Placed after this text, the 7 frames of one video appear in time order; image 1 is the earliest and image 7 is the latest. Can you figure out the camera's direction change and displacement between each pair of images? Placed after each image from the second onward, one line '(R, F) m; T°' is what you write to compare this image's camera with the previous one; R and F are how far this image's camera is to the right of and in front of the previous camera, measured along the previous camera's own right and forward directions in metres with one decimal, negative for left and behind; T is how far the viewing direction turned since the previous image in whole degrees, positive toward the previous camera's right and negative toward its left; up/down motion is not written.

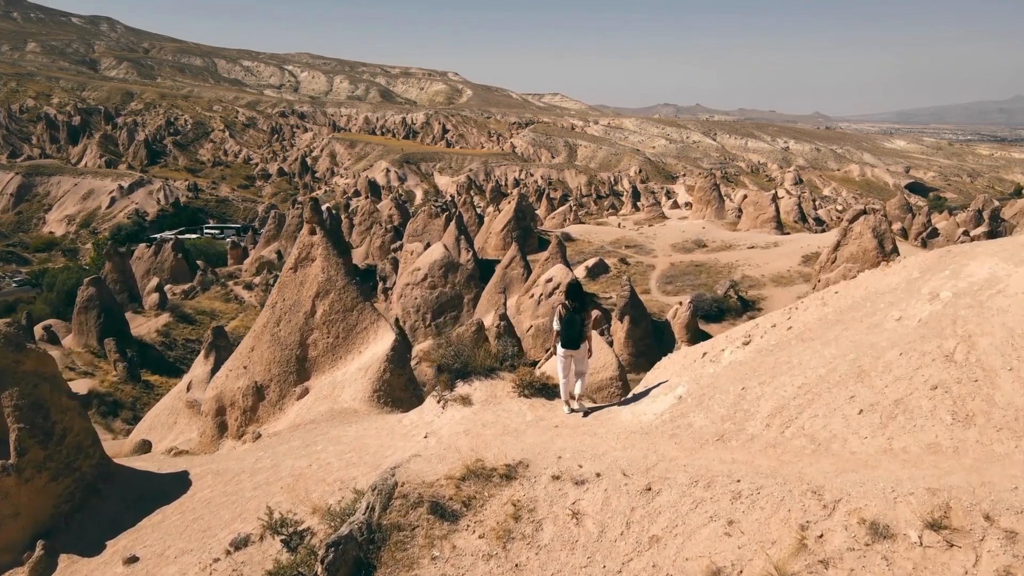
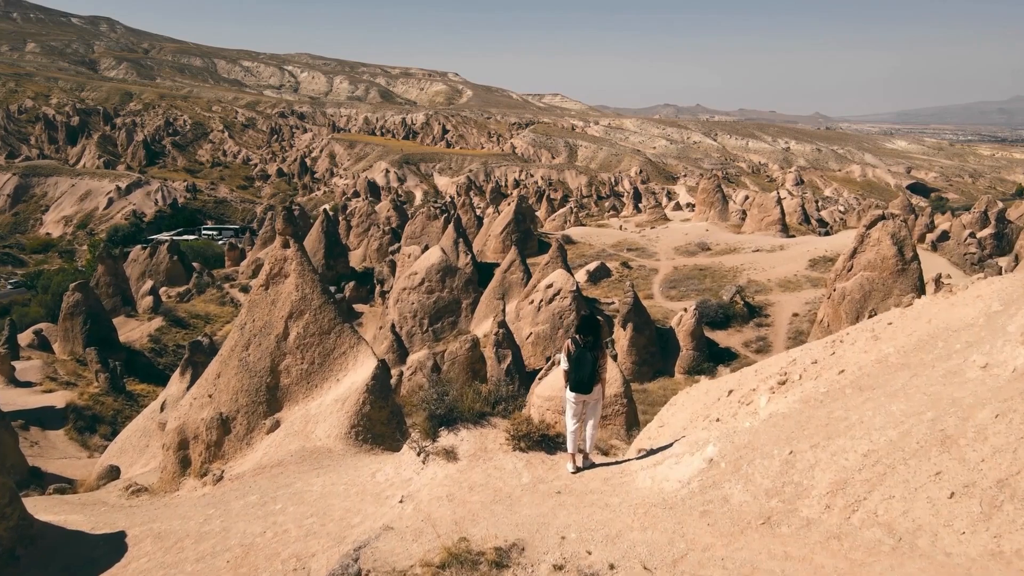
(0.0, +0.8) m; 0°
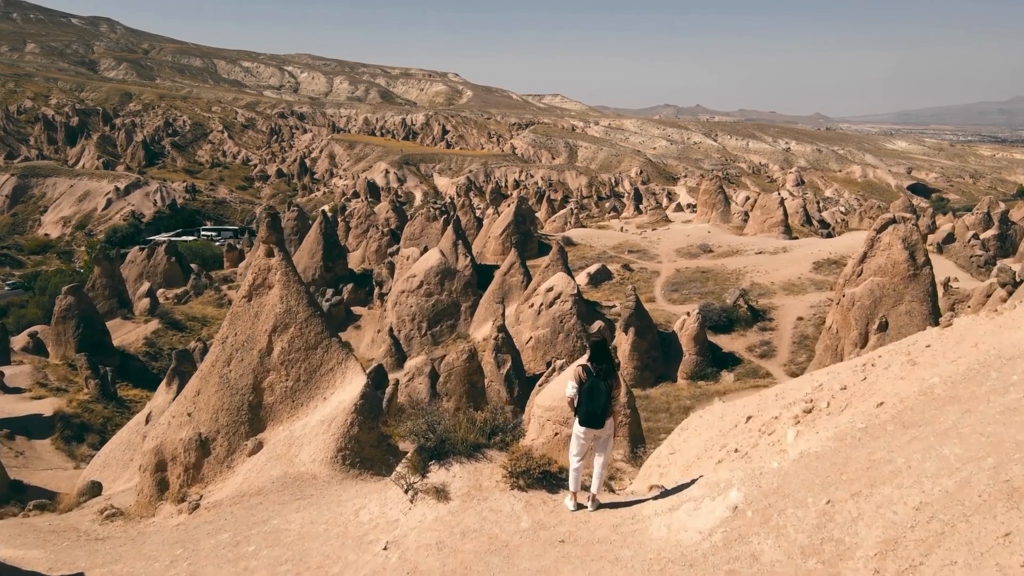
(0.0, +0.4) m; 0°
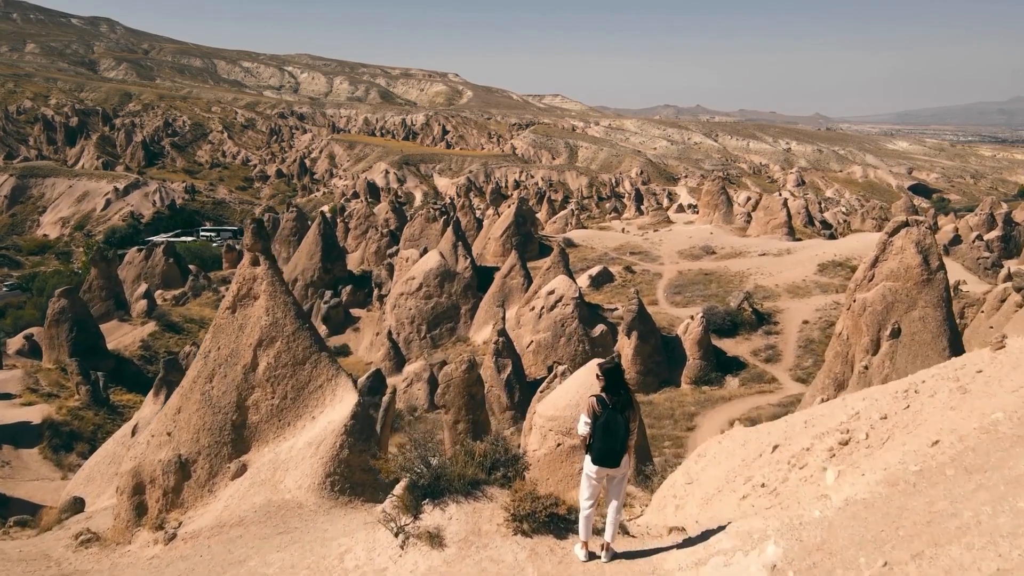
(0.0, +0.4) m; 0°
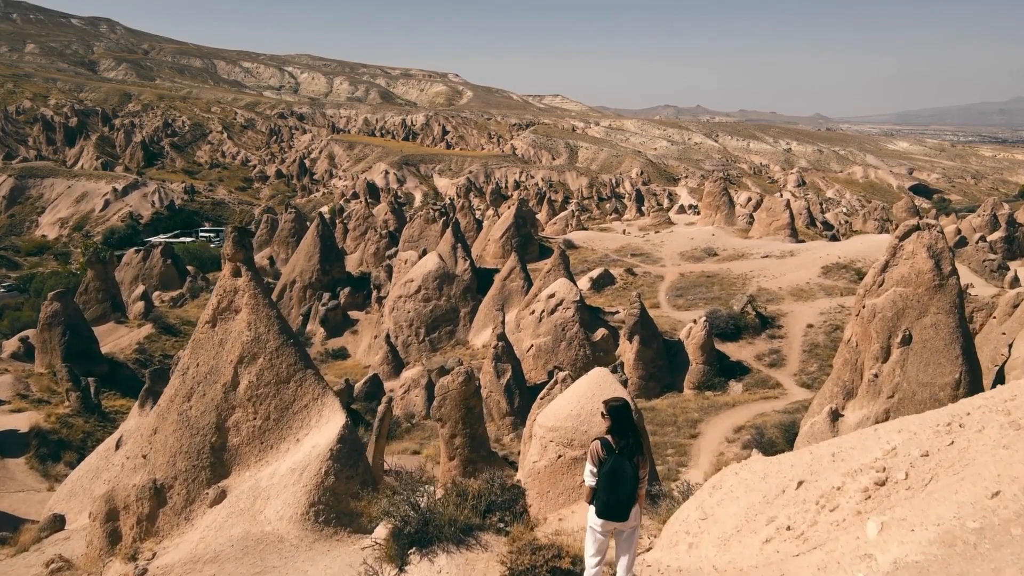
(0.0, +0.4) m; 0°
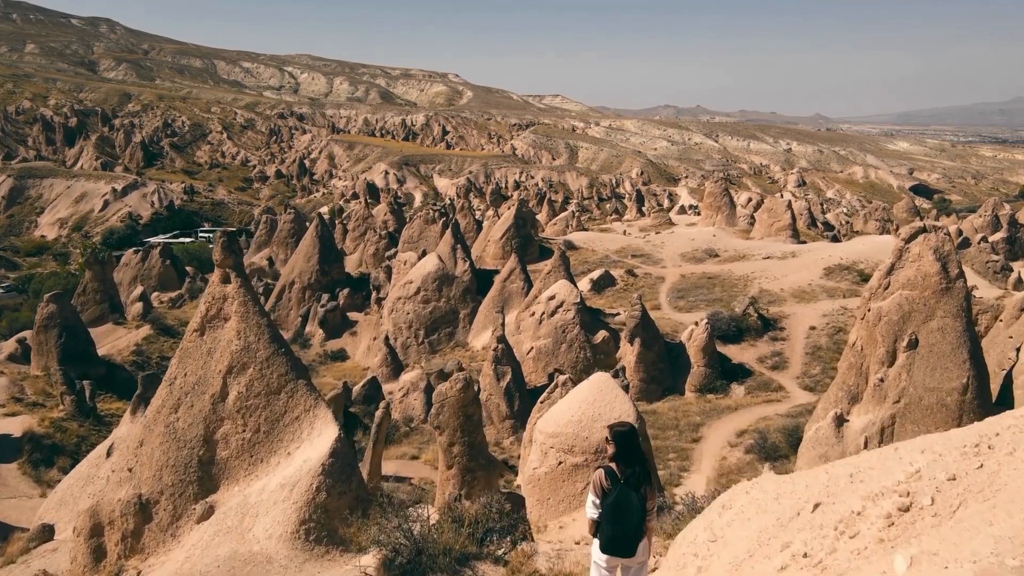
(0.0, +0.2) m; 0°
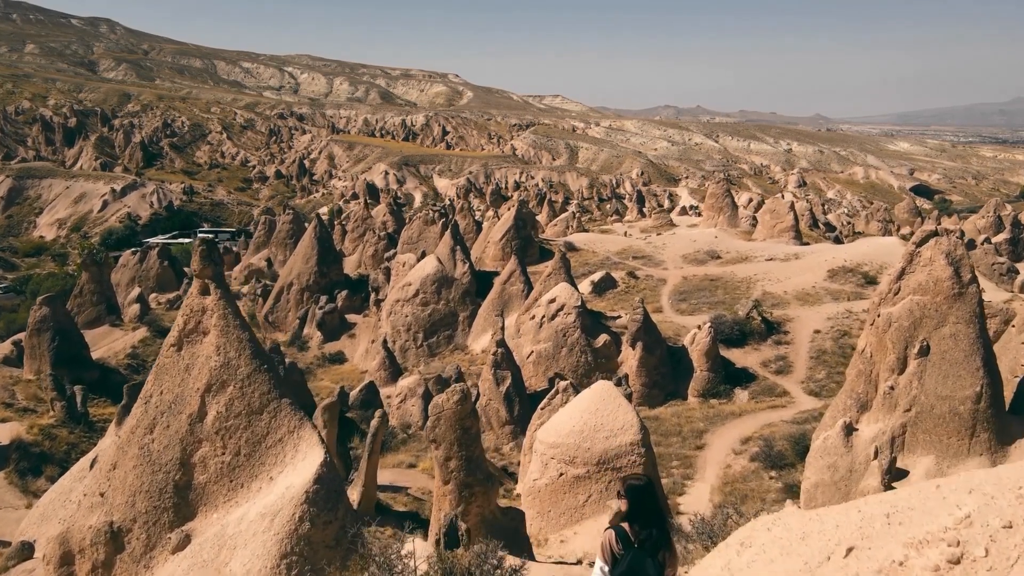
(0.0, +0.4) m; 0°
